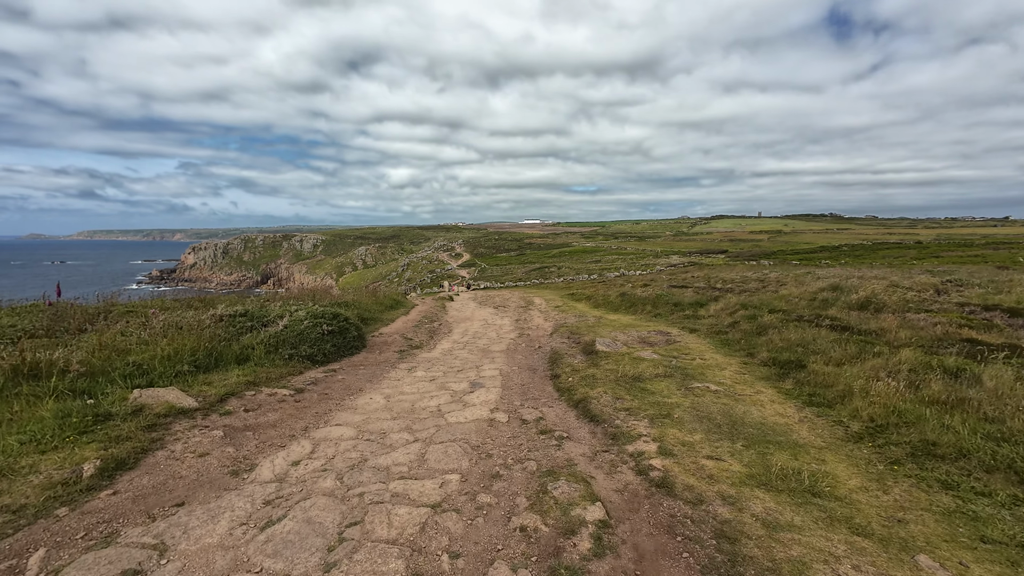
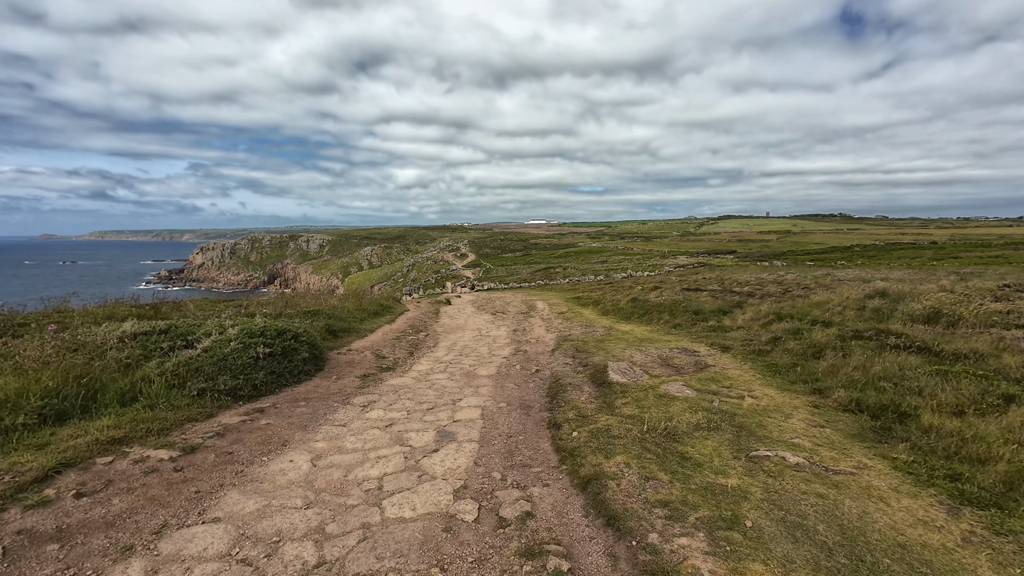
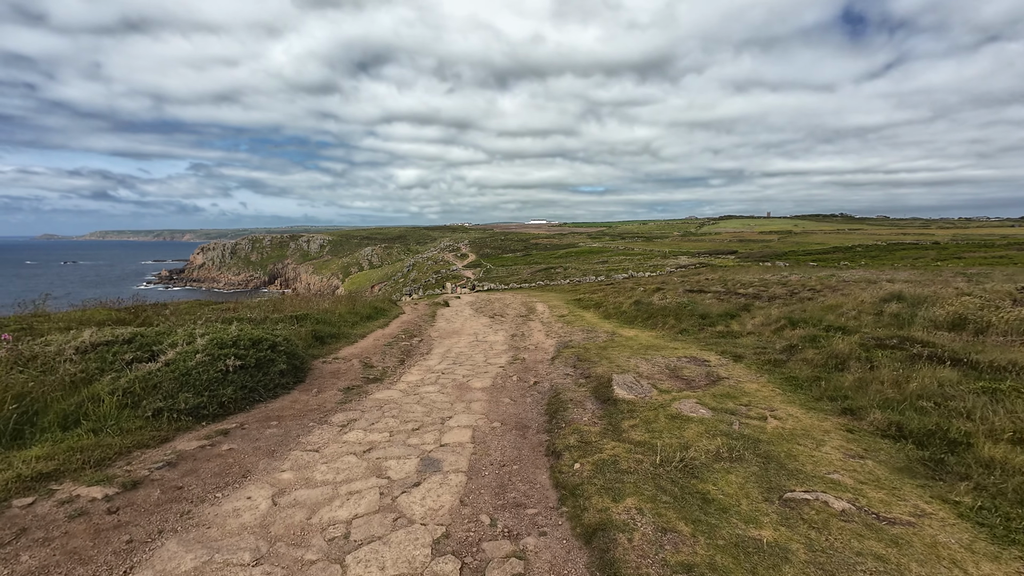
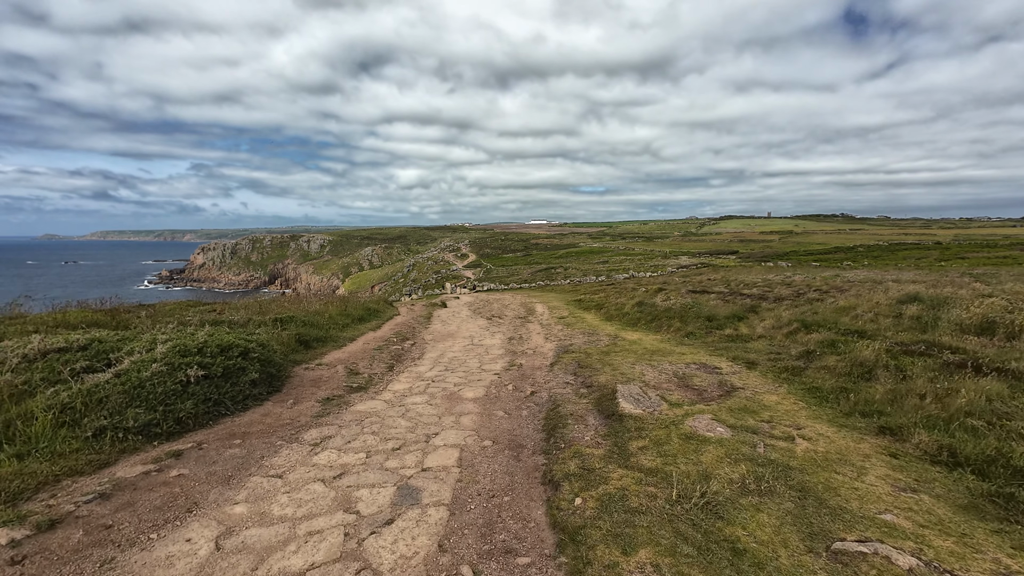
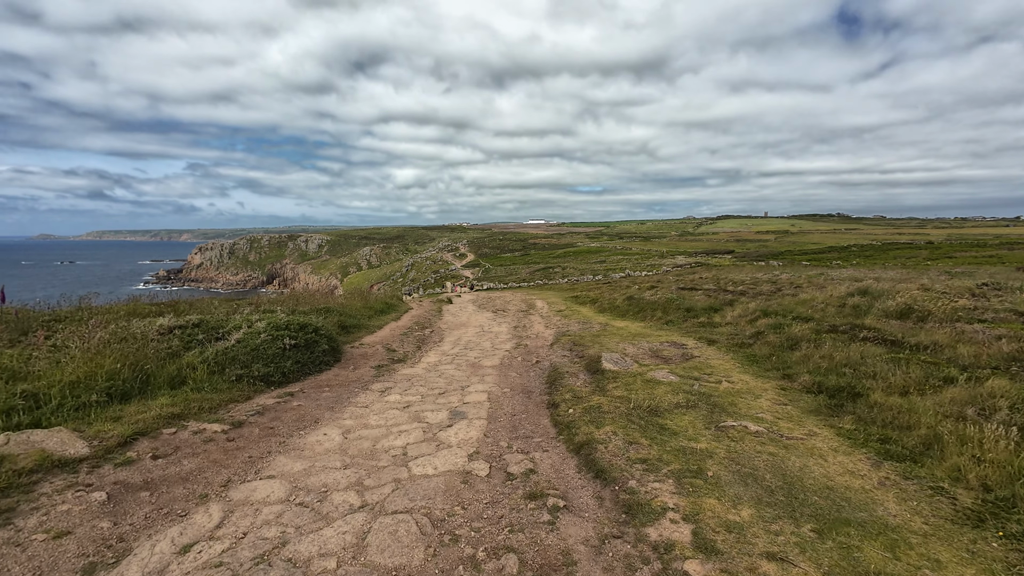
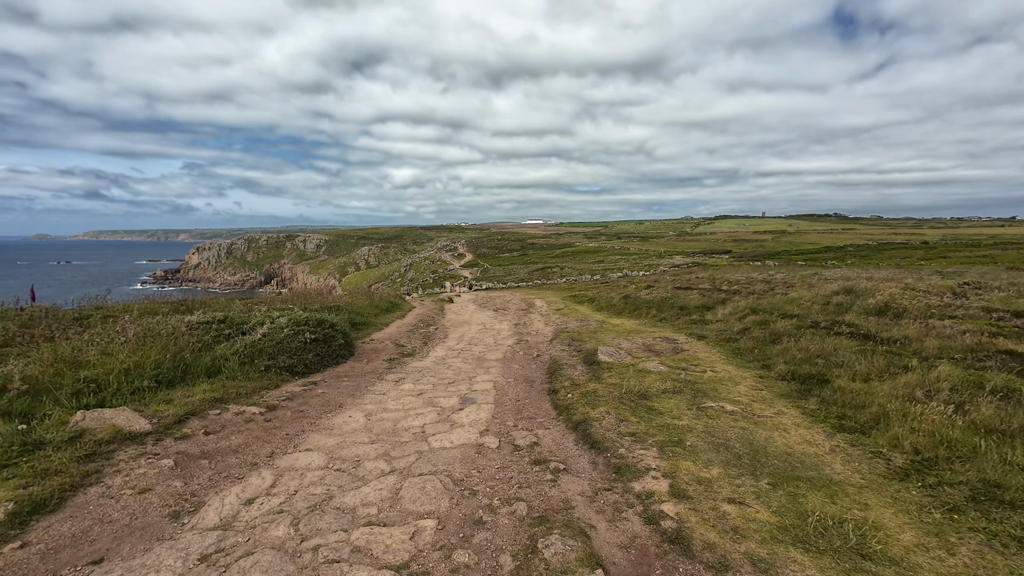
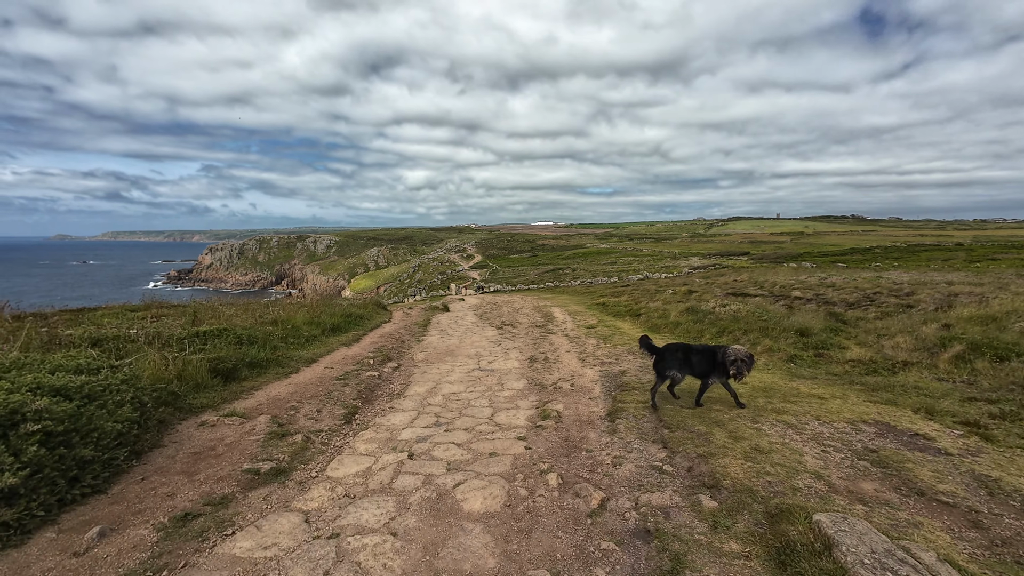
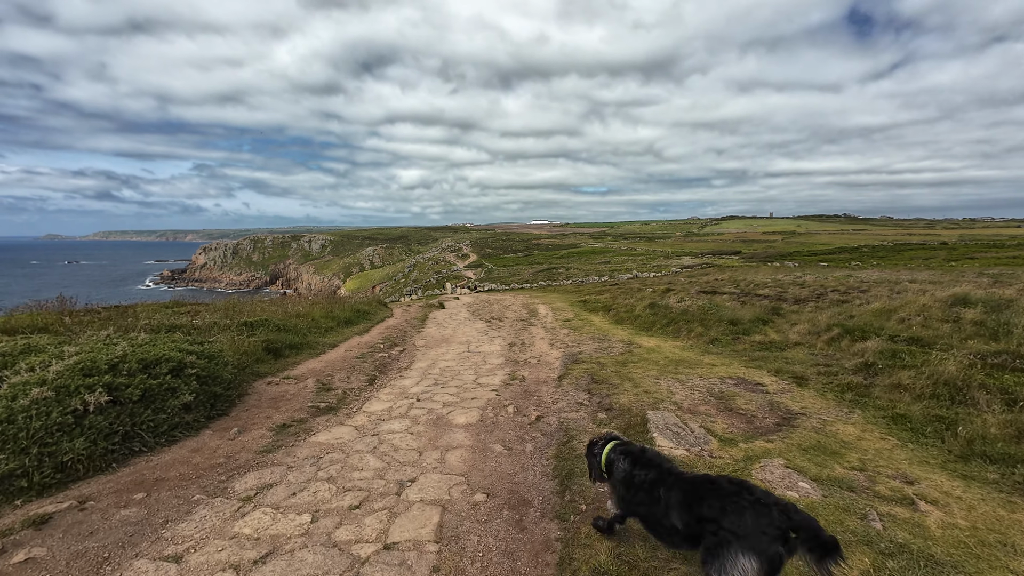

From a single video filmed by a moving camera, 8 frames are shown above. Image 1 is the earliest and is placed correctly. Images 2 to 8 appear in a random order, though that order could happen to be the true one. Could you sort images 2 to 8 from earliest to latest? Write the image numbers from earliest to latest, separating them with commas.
6, 5, 2, 3, 4, 8, 7
